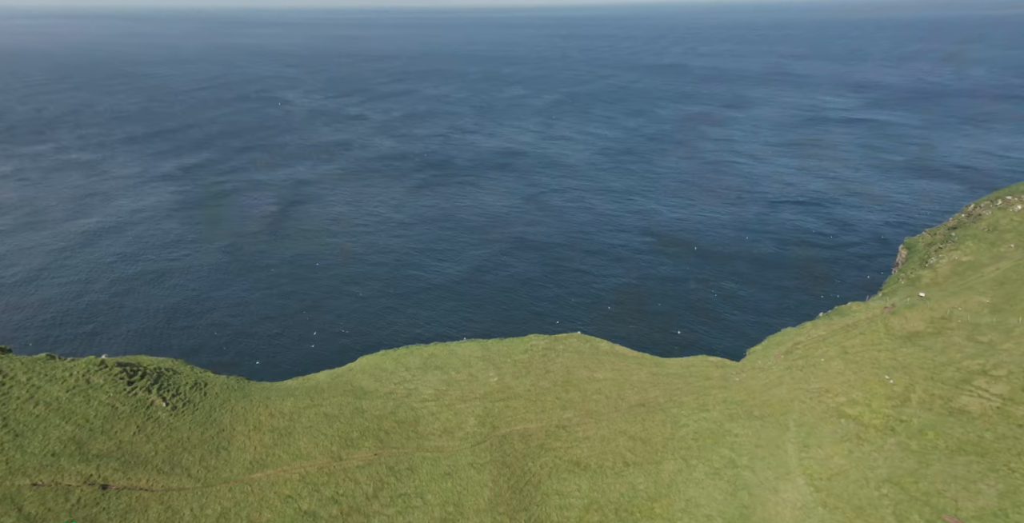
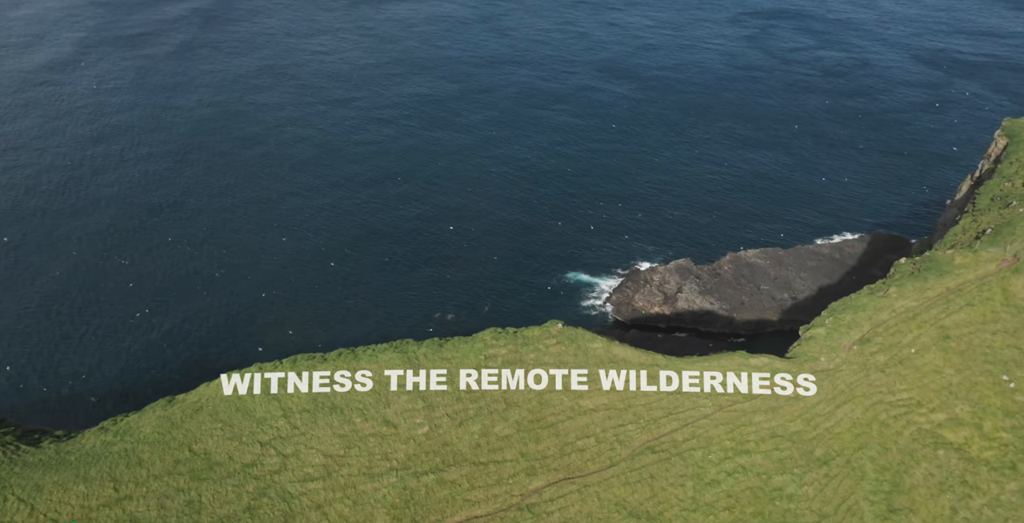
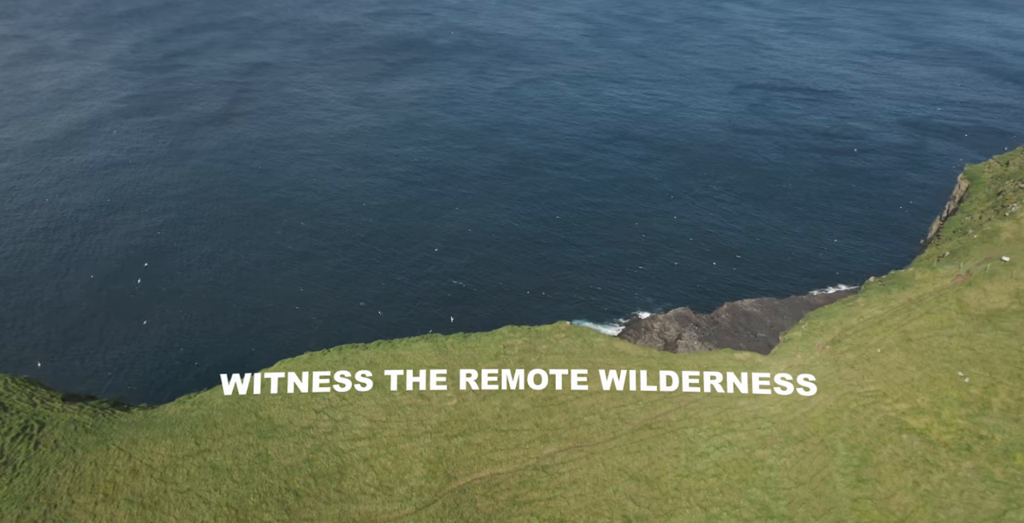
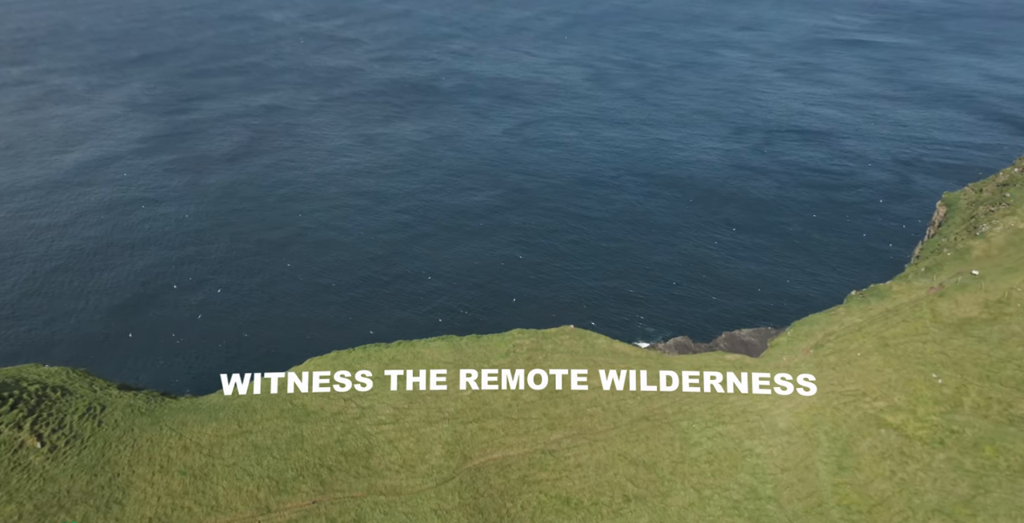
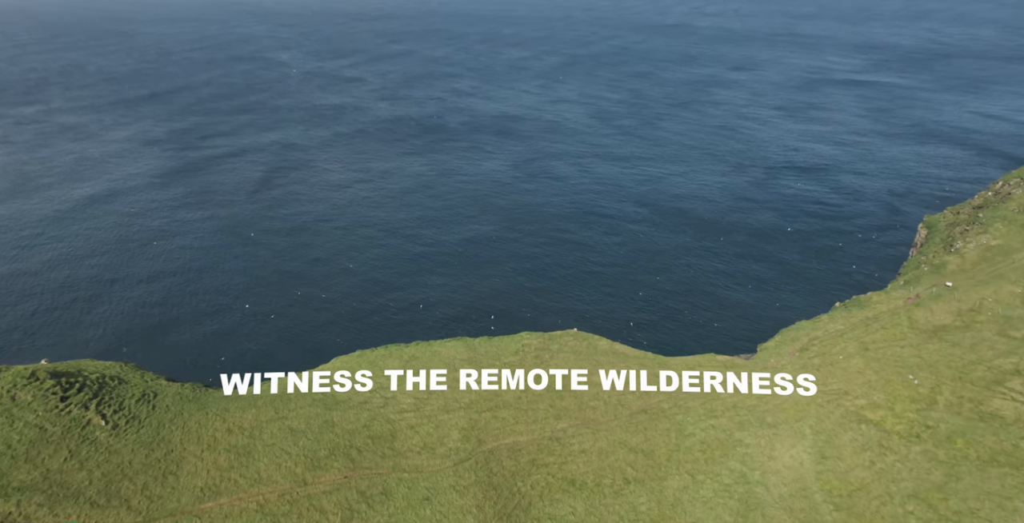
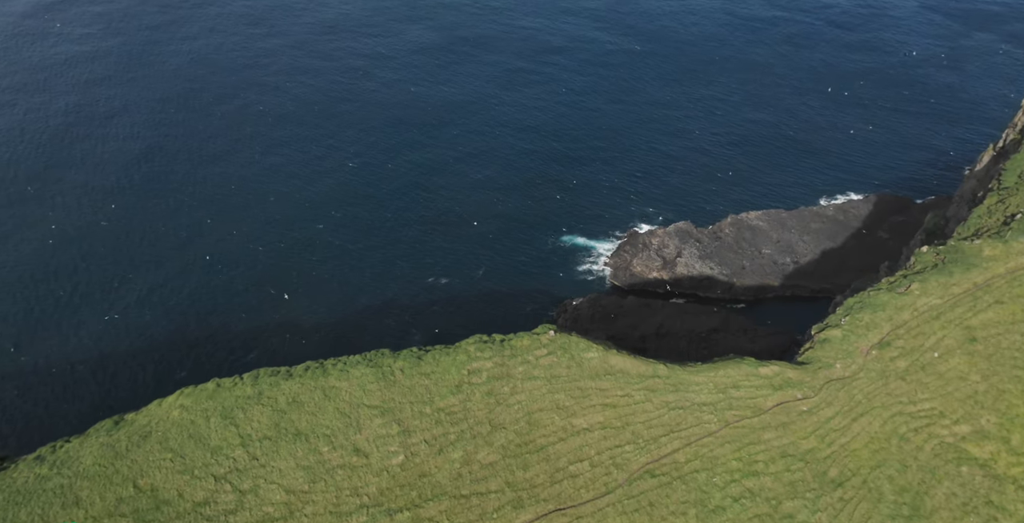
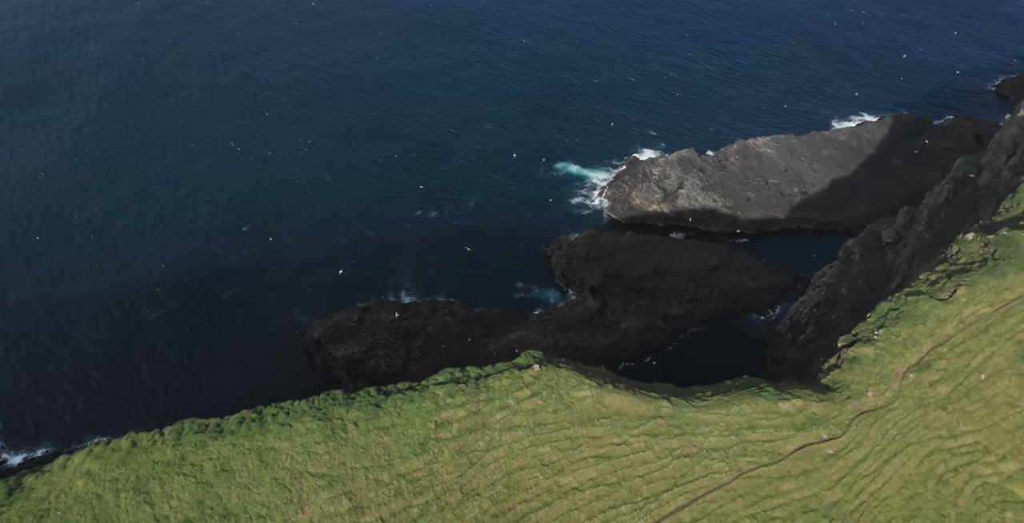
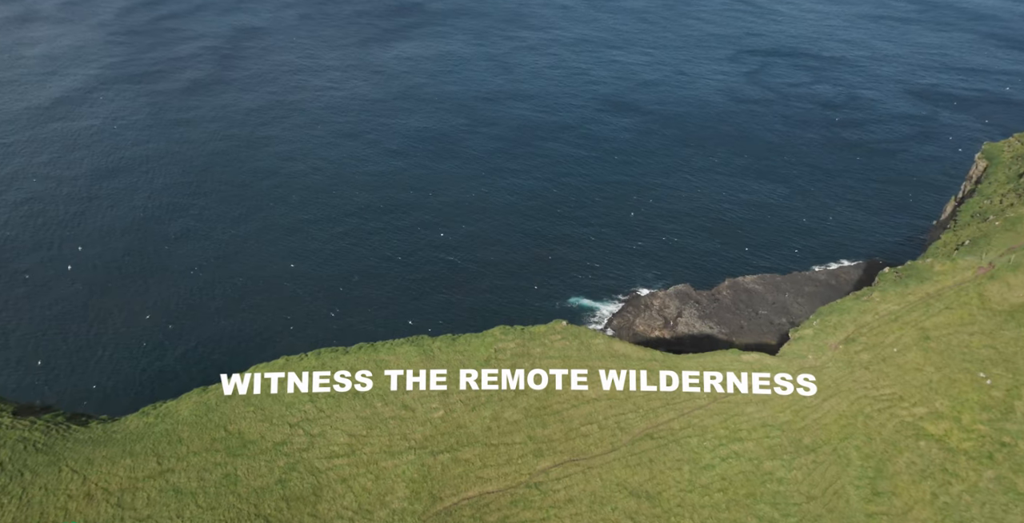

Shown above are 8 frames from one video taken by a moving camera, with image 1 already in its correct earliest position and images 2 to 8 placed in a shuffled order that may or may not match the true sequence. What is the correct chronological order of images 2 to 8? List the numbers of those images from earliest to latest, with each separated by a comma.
5, 4, 3, 8, 2, 6, 7
